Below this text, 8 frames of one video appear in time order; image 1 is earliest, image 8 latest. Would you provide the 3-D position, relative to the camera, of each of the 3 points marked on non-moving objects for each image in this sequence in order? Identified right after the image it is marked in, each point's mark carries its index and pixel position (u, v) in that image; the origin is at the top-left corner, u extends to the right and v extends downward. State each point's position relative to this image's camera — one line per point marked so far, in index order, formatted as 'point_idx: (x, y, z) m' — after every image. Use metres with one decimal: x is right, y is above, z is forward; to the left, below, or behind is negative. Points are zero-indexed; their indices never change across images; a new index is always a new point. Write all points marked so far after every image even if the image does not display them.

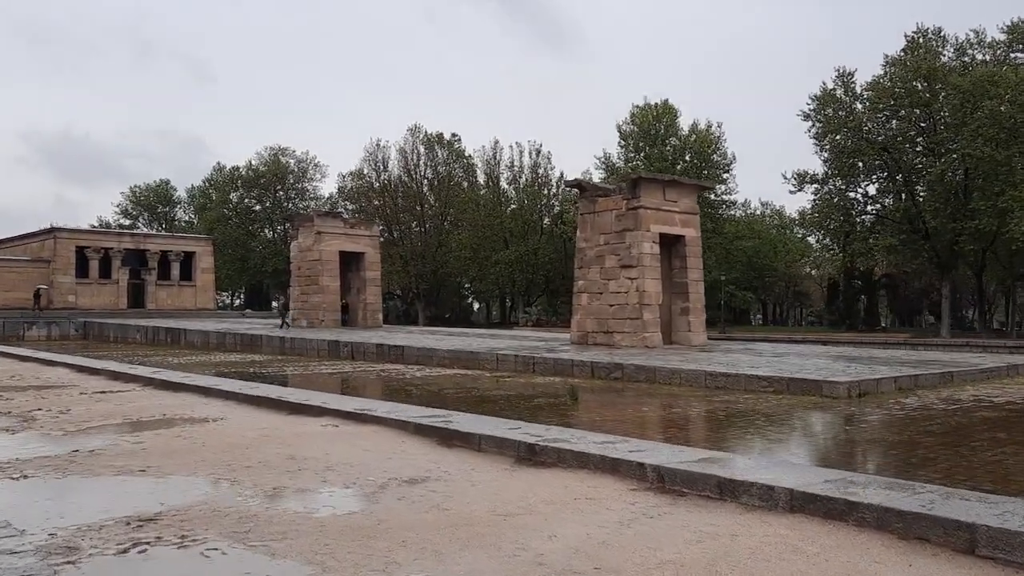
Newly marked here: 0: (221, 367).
0: (-6.5, -1.8, +17.9) m
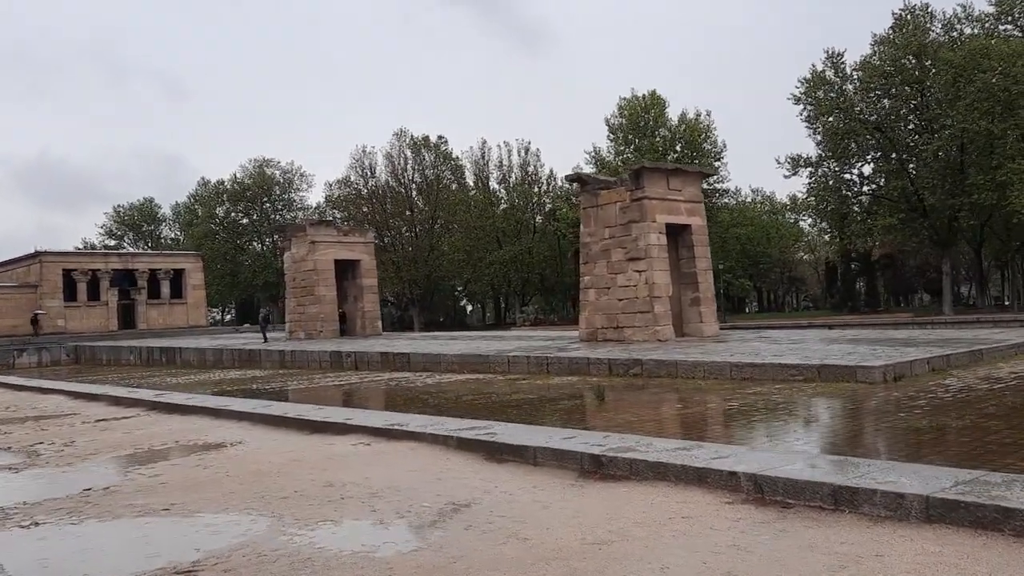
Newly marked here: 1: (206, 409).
0: (-6.3, -2.1, +17.4) m
1: (-3.3, -1.3, +8.6) m
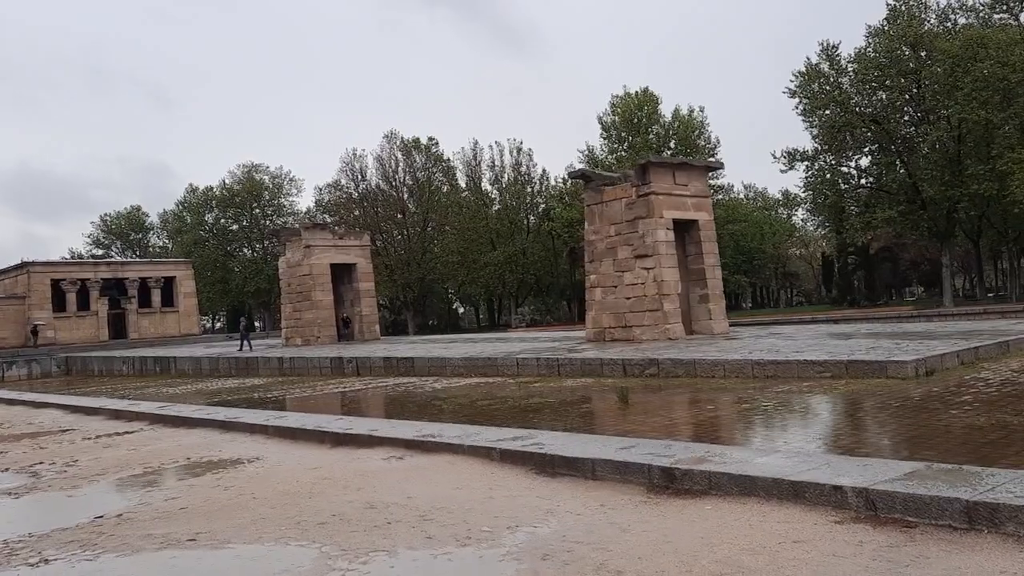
0: (-6.1, -2.3, +16.9) m
1: (-3.0, -1.4, +8.1) m
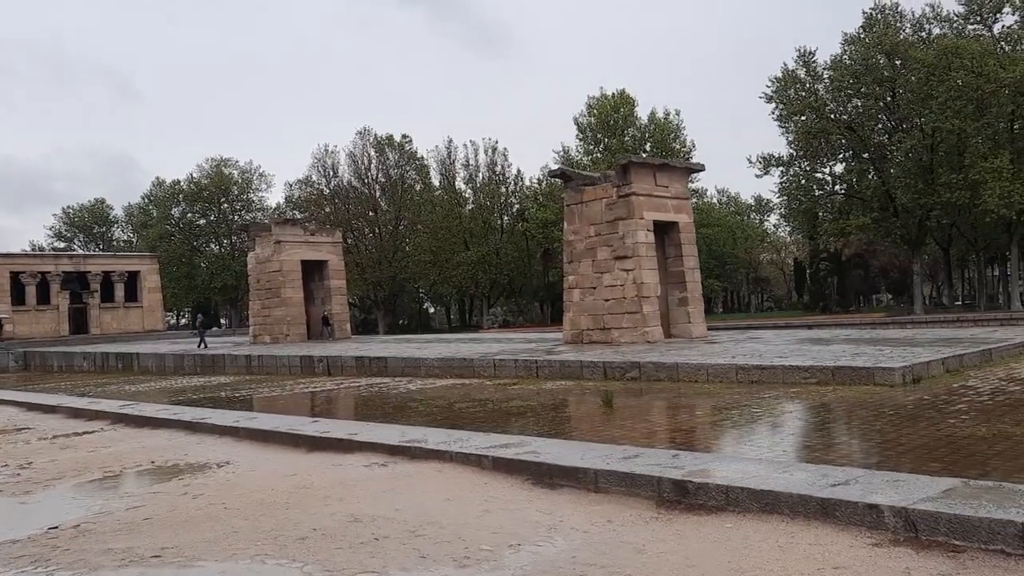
0: (-6.6, -2.1, +16.3) m
1: (-3.2, -1.3, +7.7) m
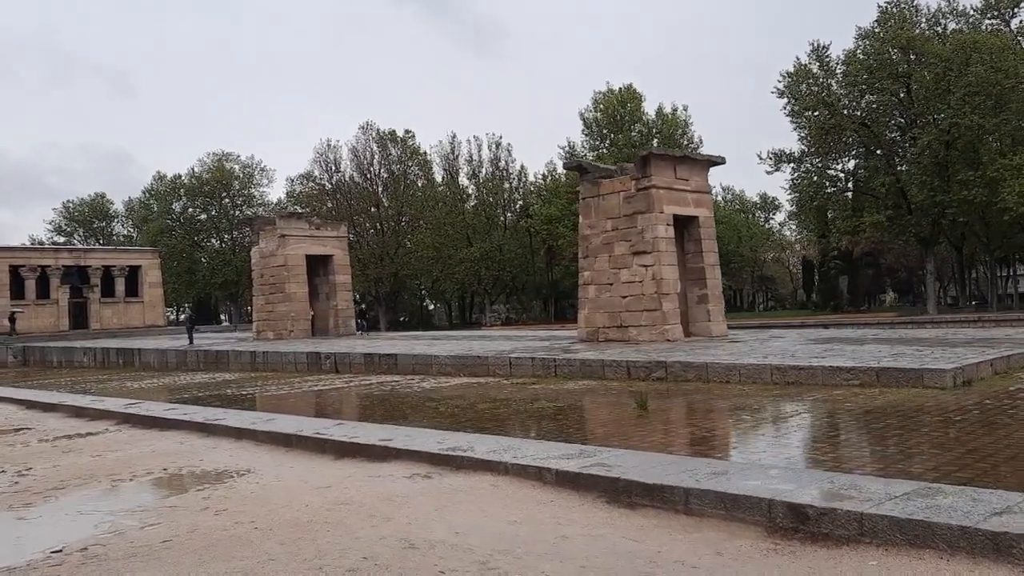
0: (-6.3, -2.0, +15.8) m
1: (-2.9, -1.2, +7.1) m
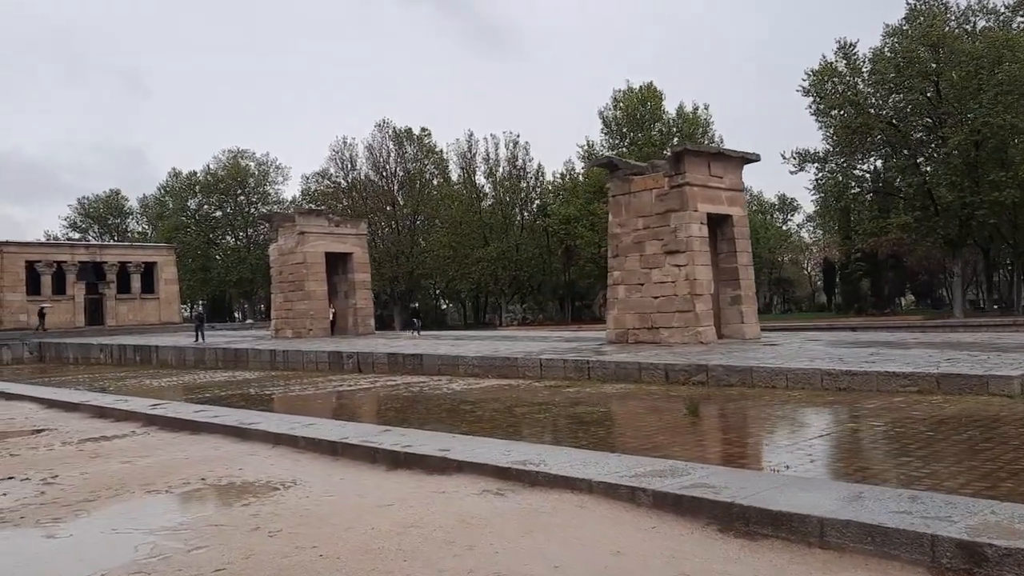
0: (-5.7, -2.0, +15.4) m
1: (-2.4, -1.2, +6.7) m
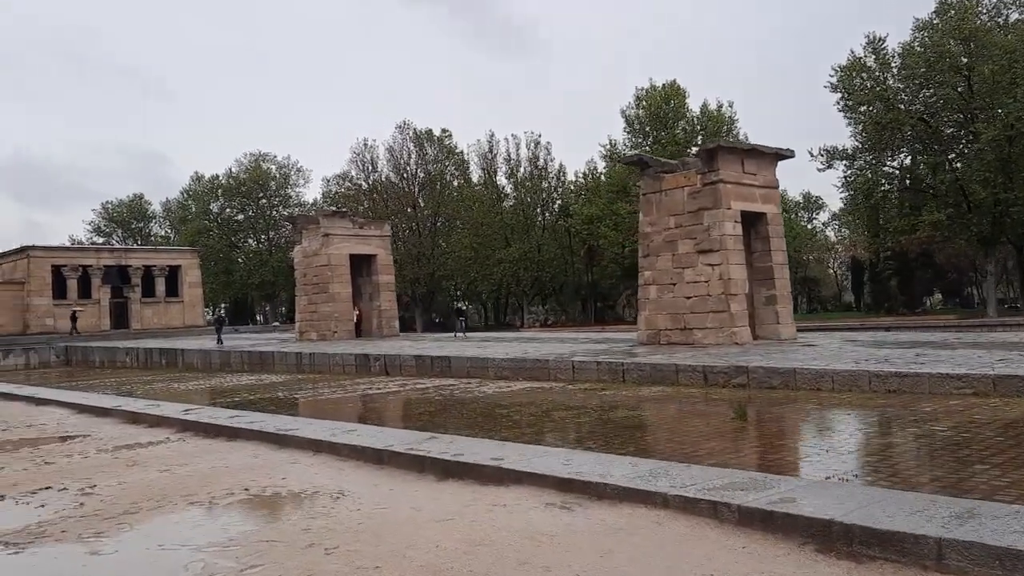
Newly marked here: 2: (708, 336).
0: (-5.2, -2.0, +15.3) m
1: (-2.0, -1.2, +6.5) m
2: (+3.8, -0.9, +15.6) m
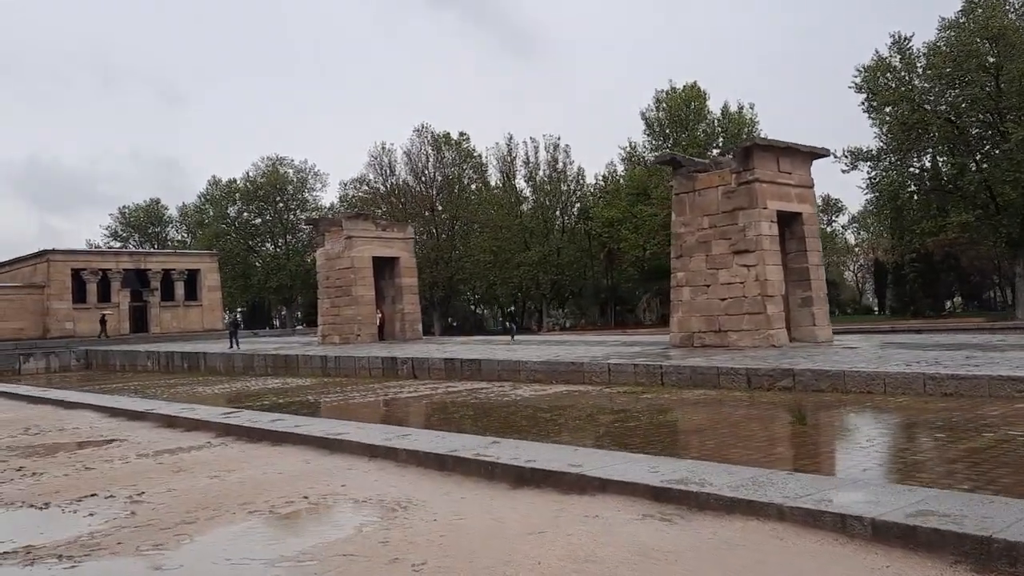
0: (-4.6, -2.0, +15.0) m
1: (-1.6, -1.2, +6.3) m
2: (+4.4, -1.0, +15.2) m
